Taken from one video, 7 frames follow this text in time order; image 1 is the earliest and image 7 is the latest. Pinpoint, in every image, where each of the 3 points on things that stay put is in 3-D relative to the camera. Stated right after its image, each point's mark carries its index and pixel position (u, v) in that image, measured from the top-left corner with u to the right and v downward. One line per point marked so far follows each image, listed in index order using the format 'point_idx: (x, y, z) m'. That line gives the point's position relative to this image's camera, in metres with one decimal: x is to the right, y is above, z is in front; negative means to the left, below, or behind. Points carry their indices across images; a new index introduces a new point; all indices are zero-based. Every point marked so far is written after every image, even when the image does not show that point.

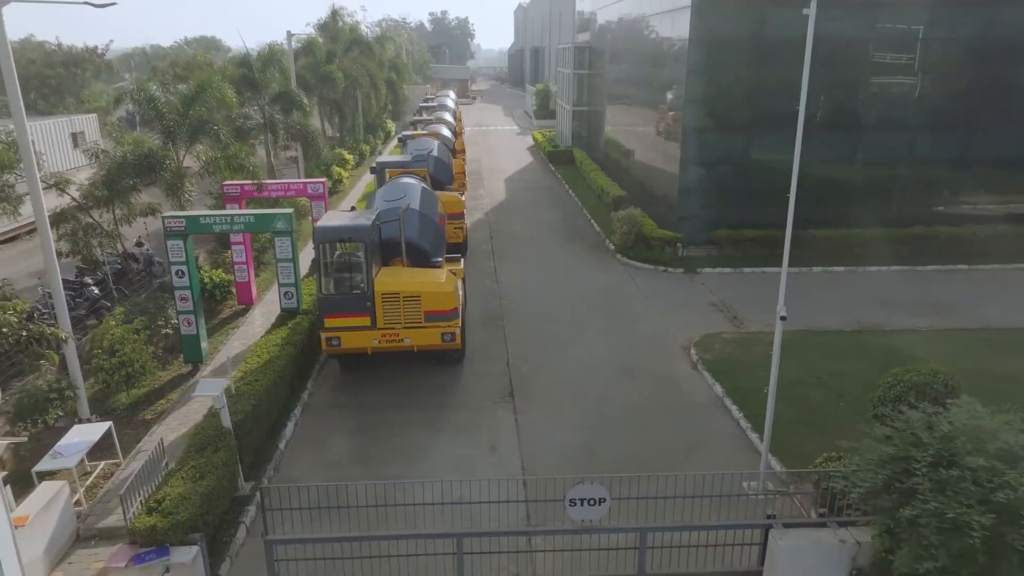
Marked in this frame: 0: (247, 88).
0: (-7.3, +5.4, +18.3) m
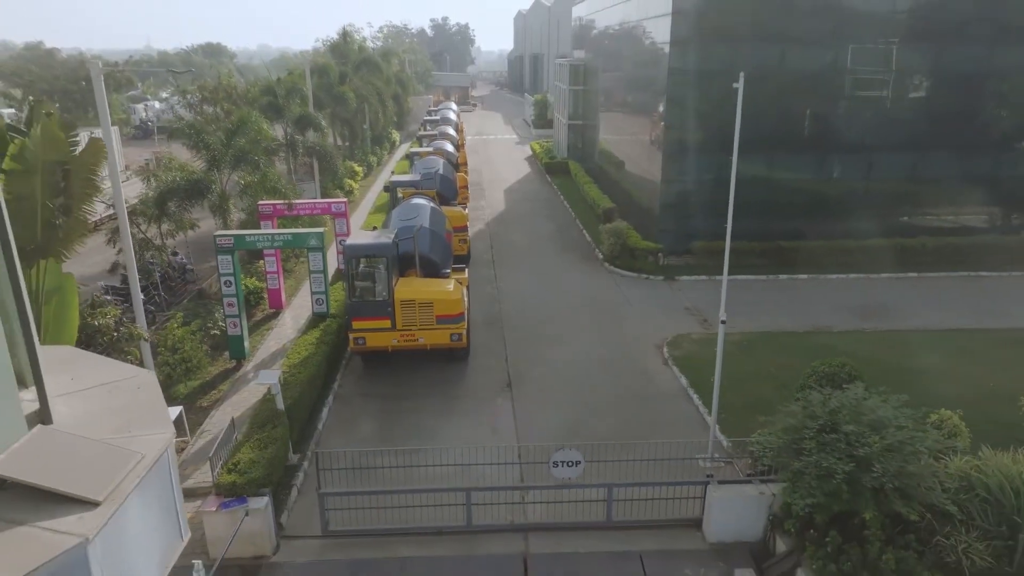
0: (-7.3, +5.3, +20.2) m
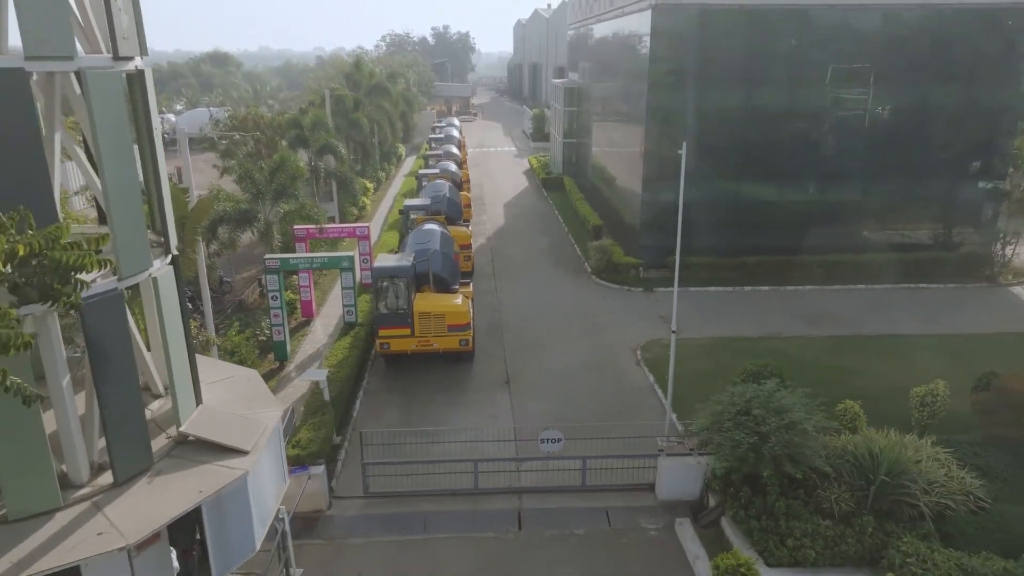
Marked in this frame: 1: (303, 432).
0: (-7.4, +4.9, +22.7) m
1: (-3.5, -2.4, +11.0) m
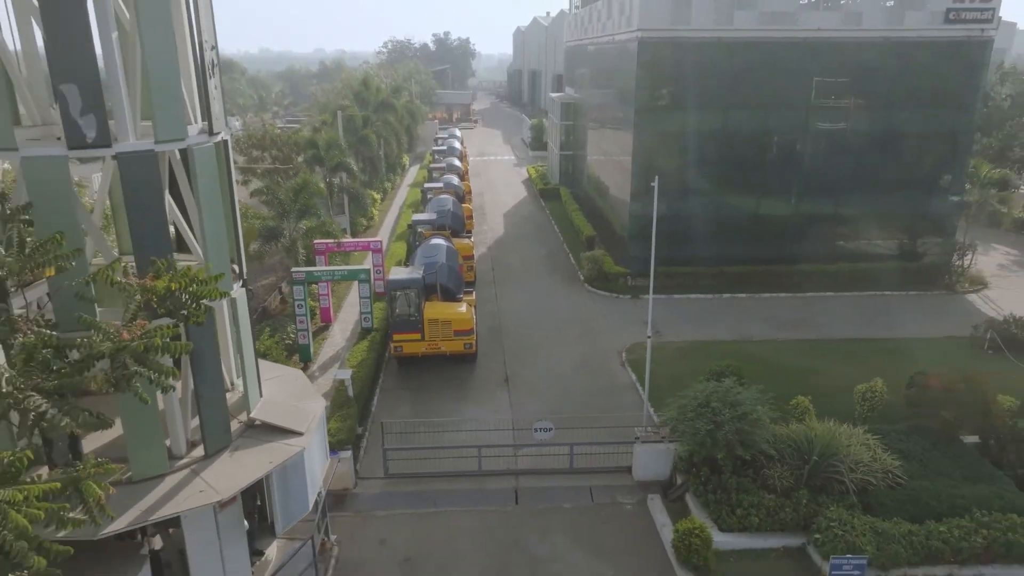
0: (-7.4, +4.7, +24.6) m
1: (-3.5, -2.6, +12.9) m
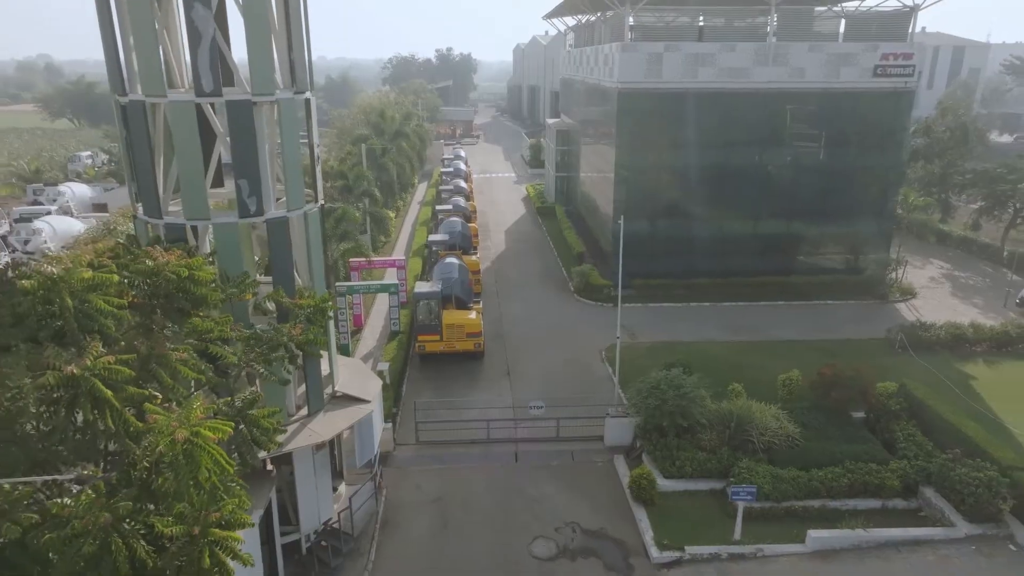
0: (-7.4, +4.3, +28.7) m
1: (-3.5, -2.9, +16.9) m
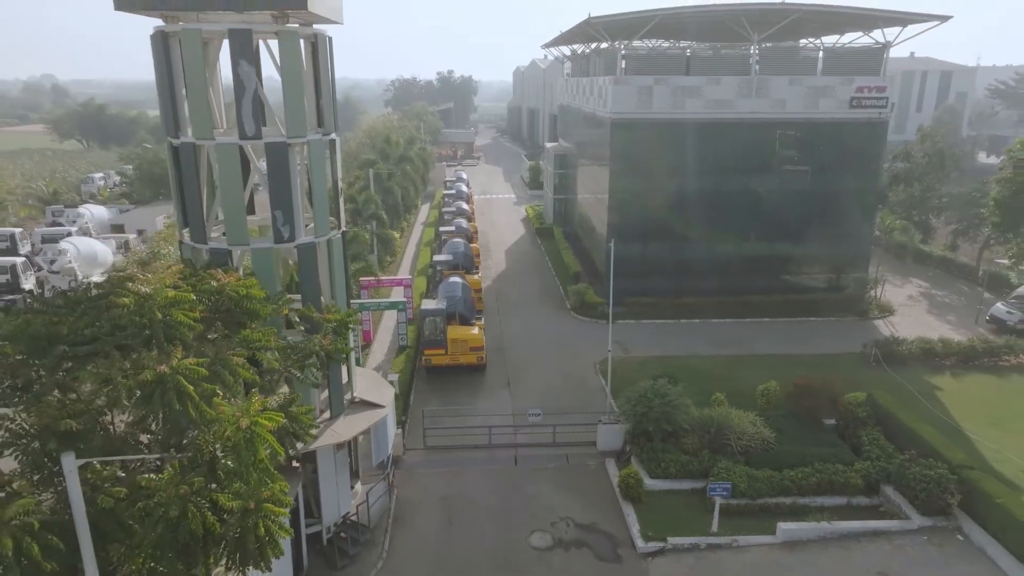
0: (-7.4, +3.5, +30.3) m
1: (-3.5, -3.4, +18.3) m
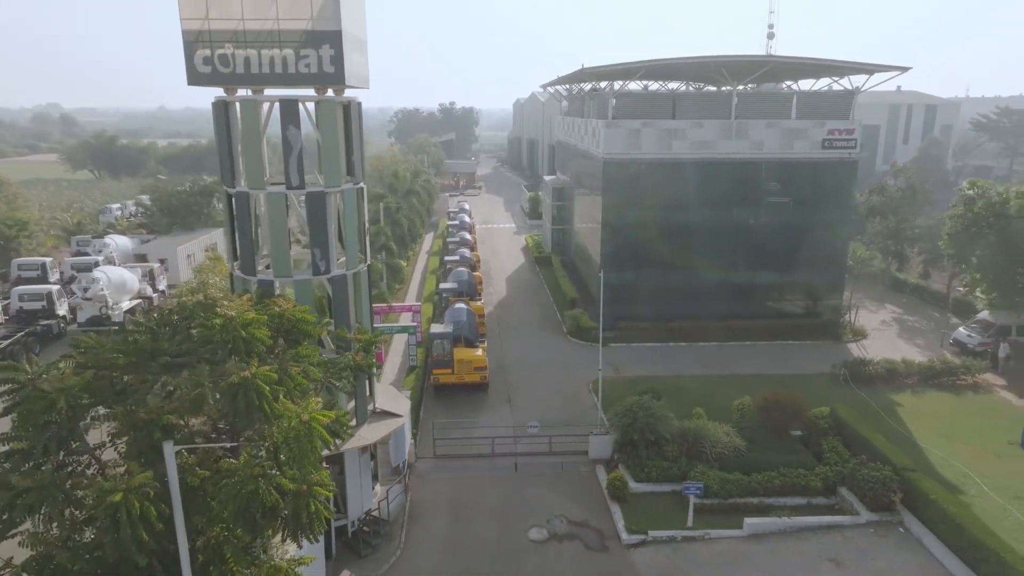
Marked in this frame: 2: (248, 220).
0: (-7.4, +2.3, +32.6) m
1: (-3.5, -4.2, +20.4) m
2: (-5.7, +1.4, +14.3) m
